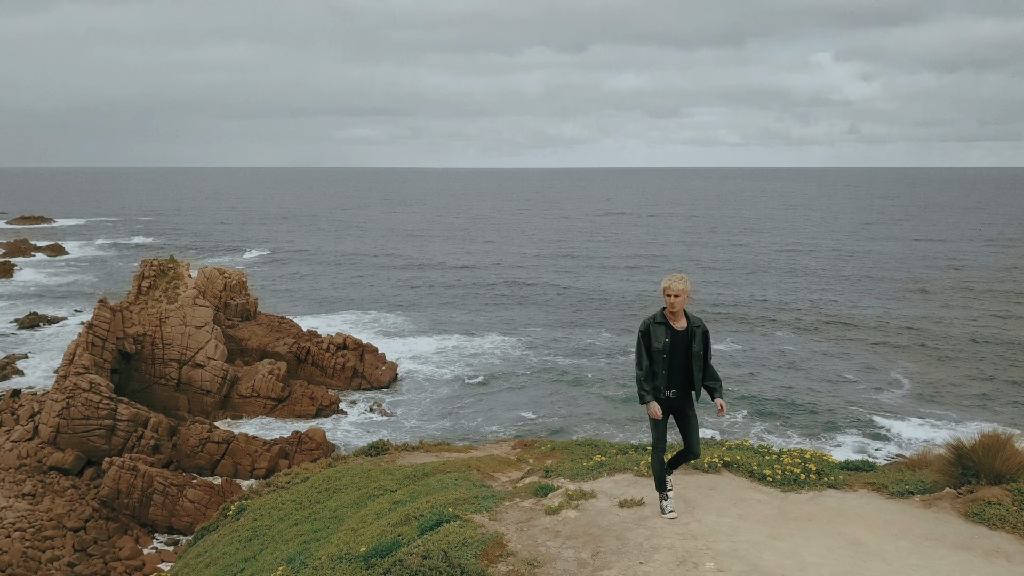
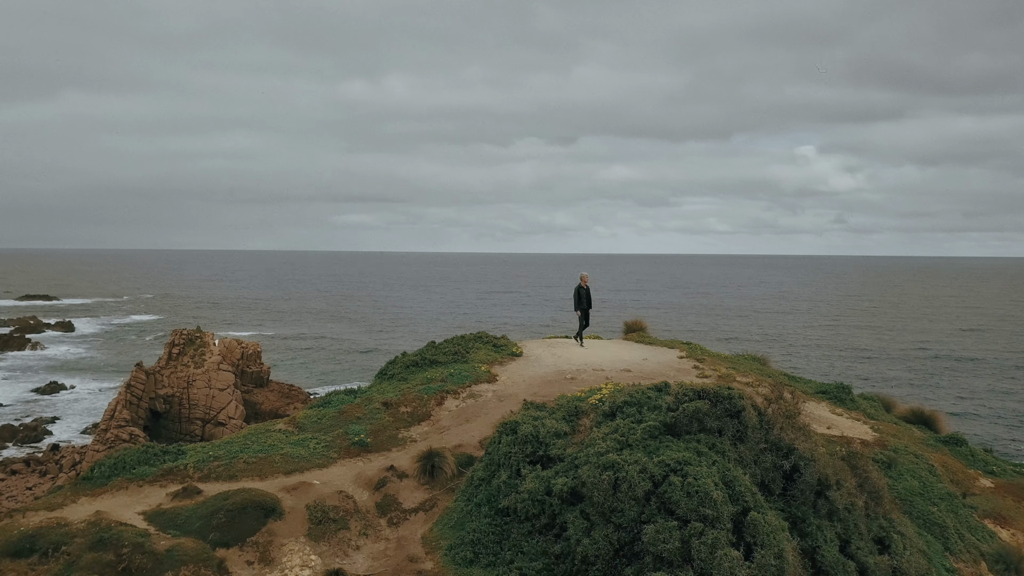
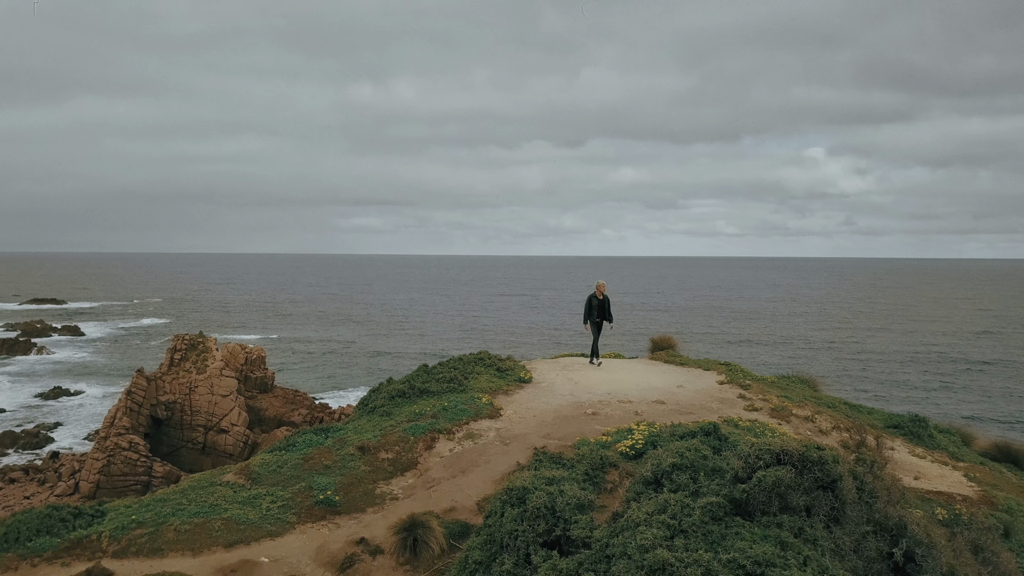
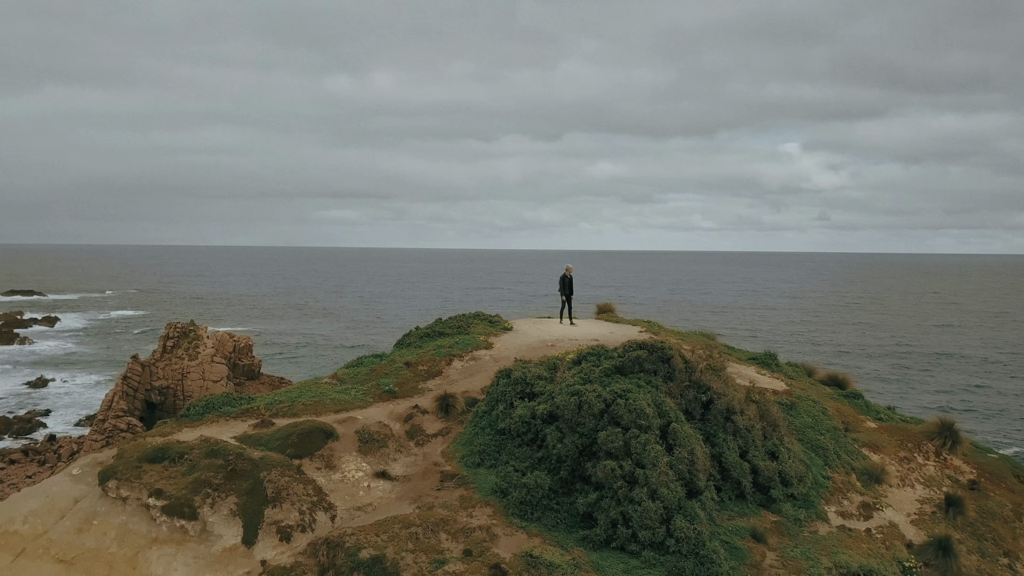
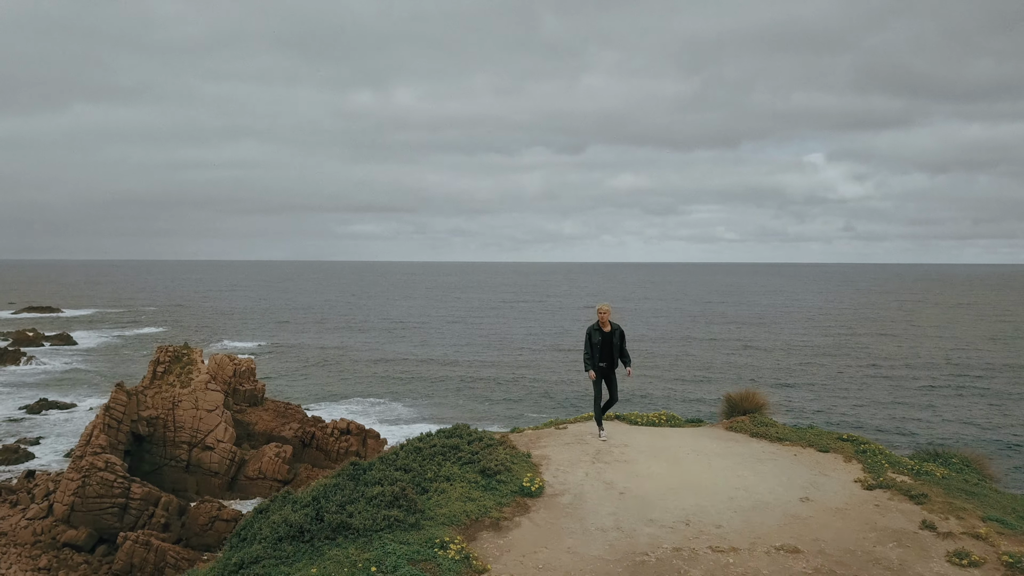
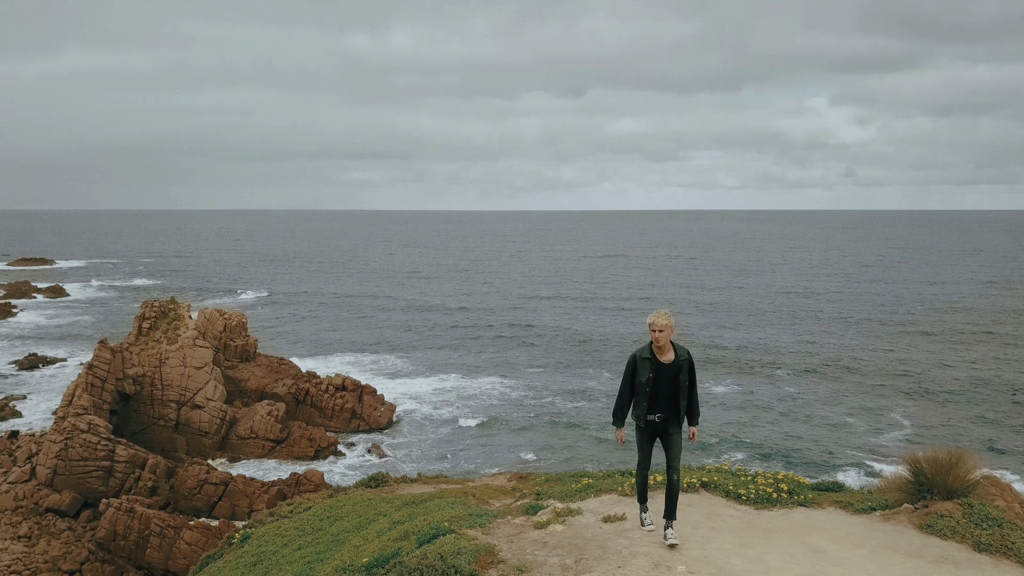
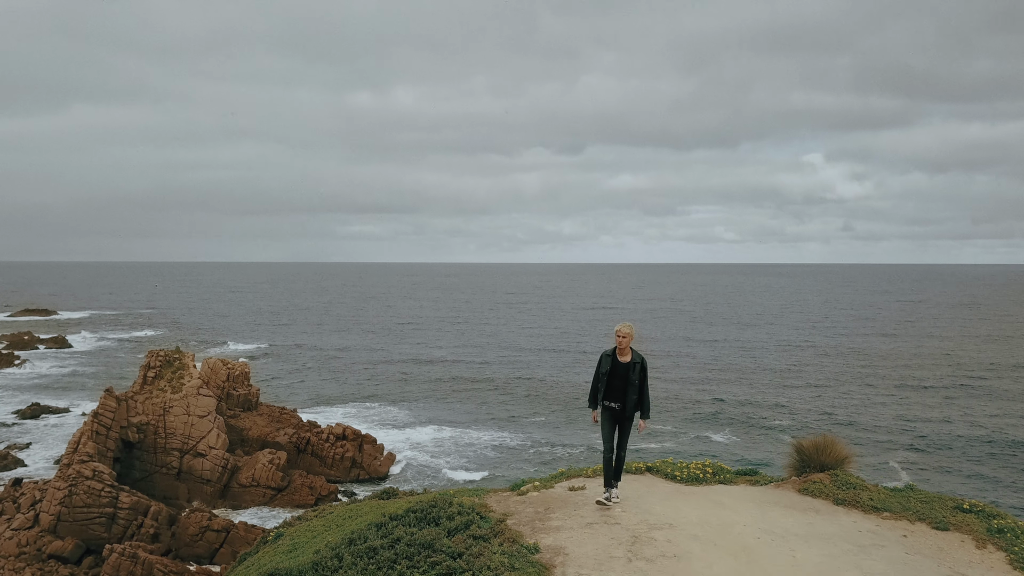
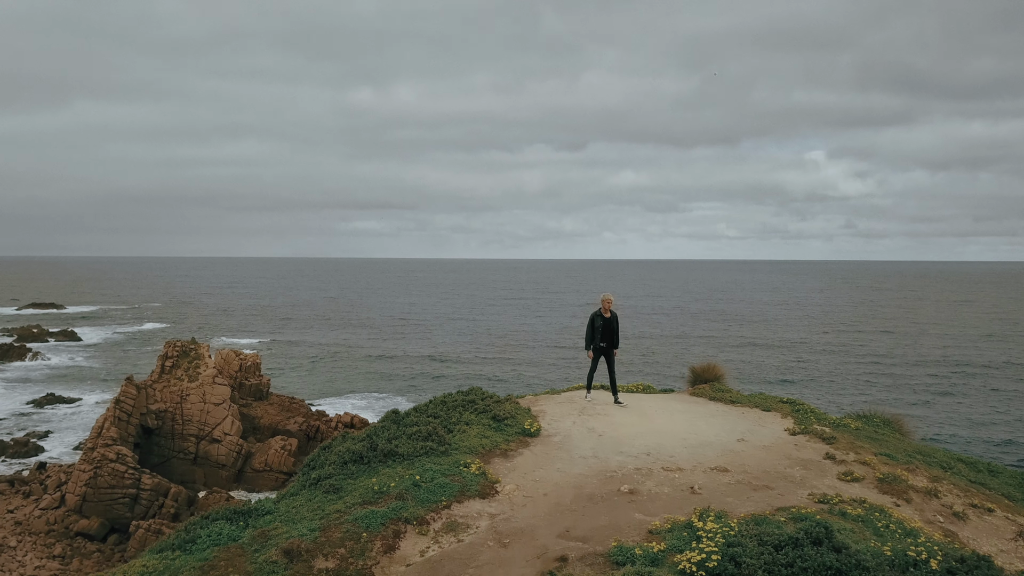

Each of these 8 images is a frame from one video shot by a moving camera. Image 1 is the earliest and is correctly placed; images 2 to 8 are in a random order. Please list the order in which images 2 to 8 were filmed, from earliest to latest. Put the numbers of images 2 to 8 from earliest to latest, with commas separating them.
6, 7, 5, 8, 3, 2, 4
